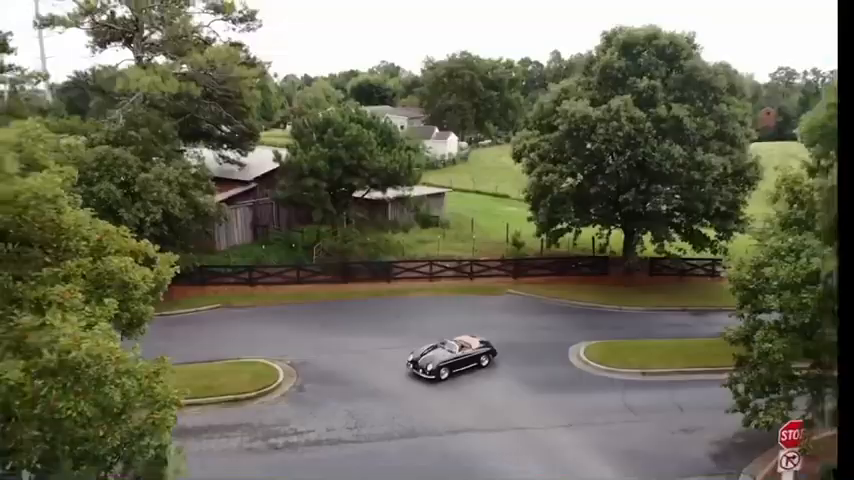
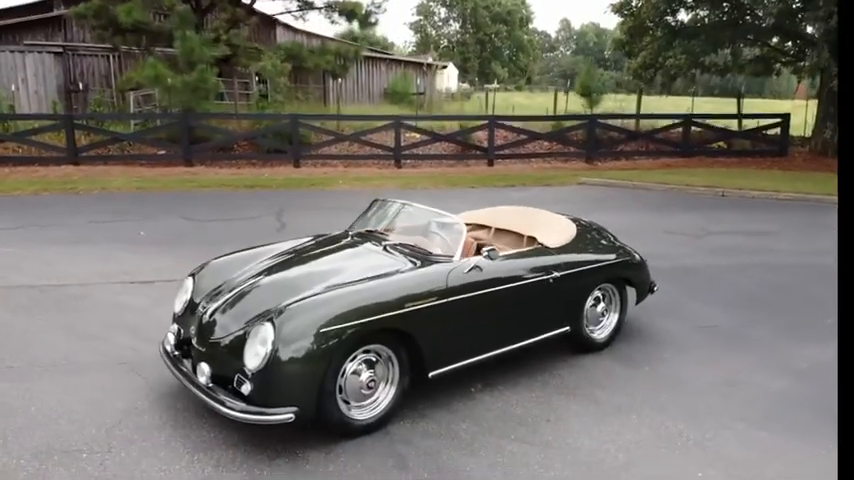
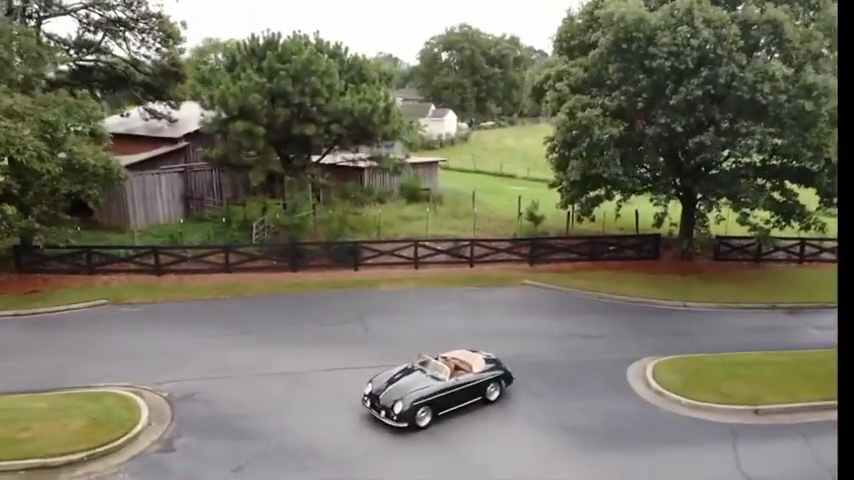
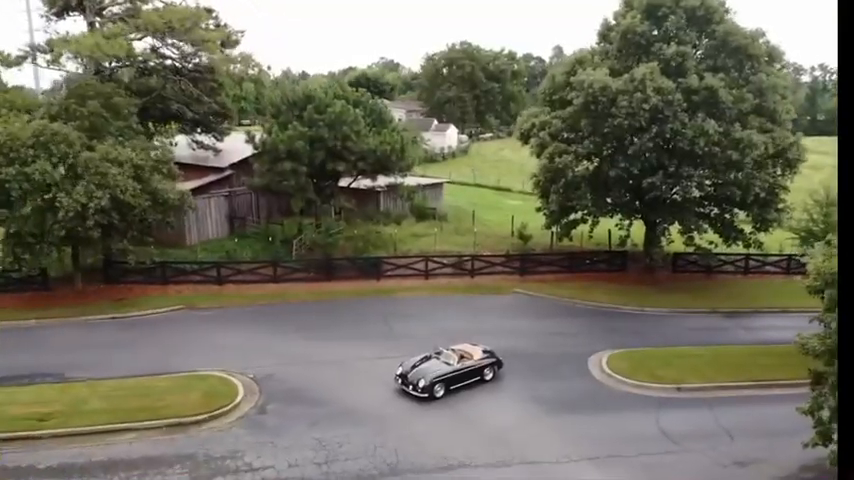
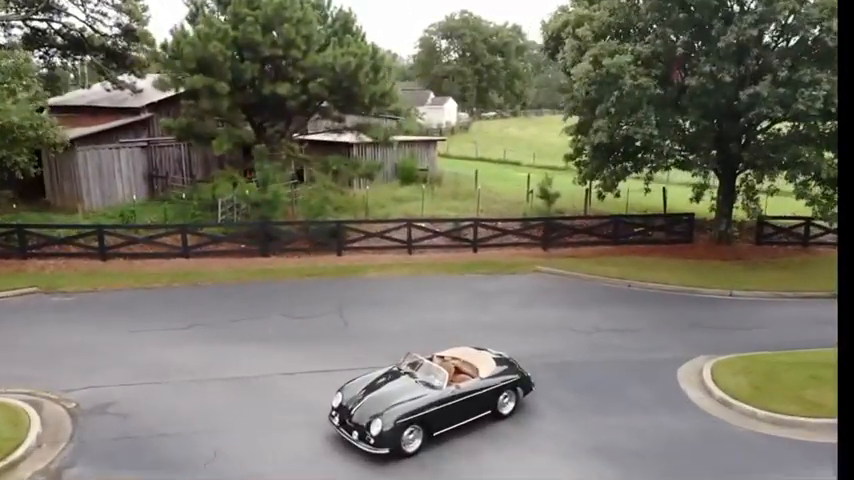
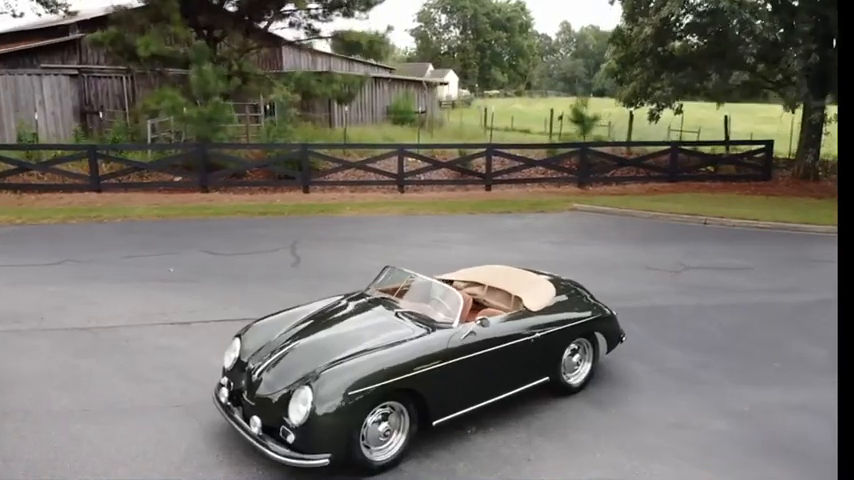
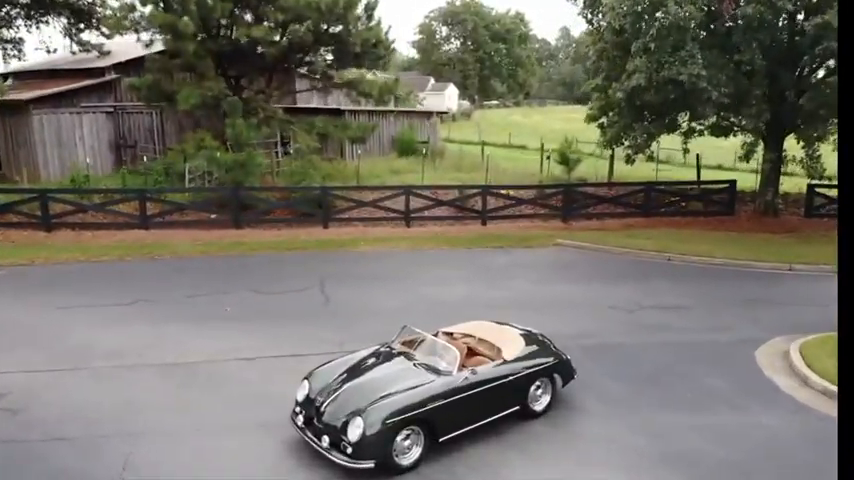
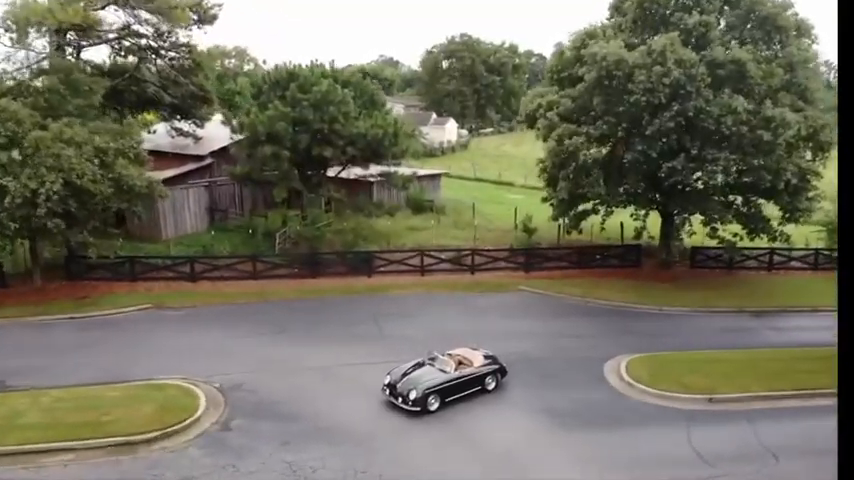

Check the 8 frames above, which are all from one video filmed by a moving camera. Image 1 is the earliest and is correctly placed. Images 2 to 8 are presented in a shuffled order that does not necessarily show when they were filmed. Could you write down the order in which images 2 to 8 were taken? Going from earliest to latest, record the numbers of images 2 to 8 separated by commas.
4, 8, 3, 5, 7, 6, 2
